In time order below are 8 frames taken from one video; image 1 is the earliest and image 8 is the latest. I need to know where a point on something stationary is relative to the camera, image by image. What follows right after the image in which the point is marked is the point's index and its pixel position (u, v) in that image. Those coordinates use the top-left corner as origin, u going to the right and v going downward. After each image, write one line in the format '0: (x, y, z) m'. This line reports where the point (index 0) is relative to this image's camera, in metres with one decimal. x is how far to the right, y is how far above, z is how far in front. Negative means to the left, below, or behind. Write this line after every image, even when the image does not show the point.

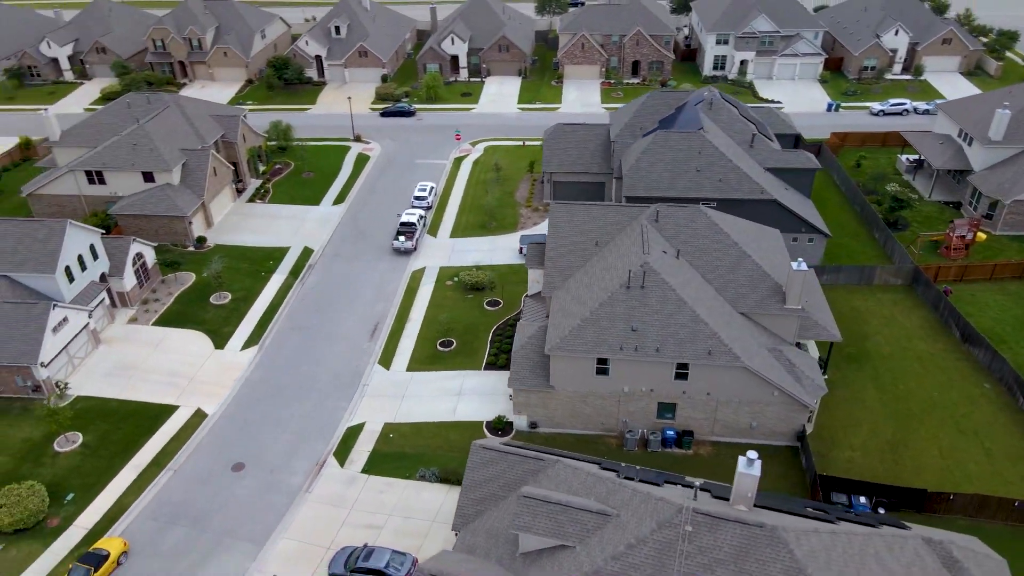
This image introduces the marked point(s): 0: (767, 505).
0: (+6.9, -5.9, +19.9) m
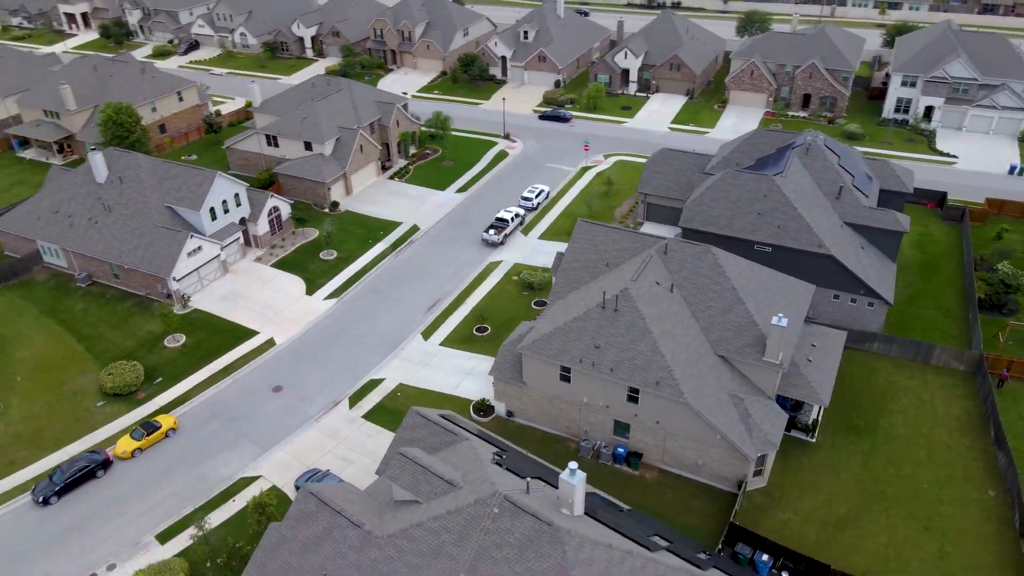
0: (+2.8, -6.9, +21.6) m
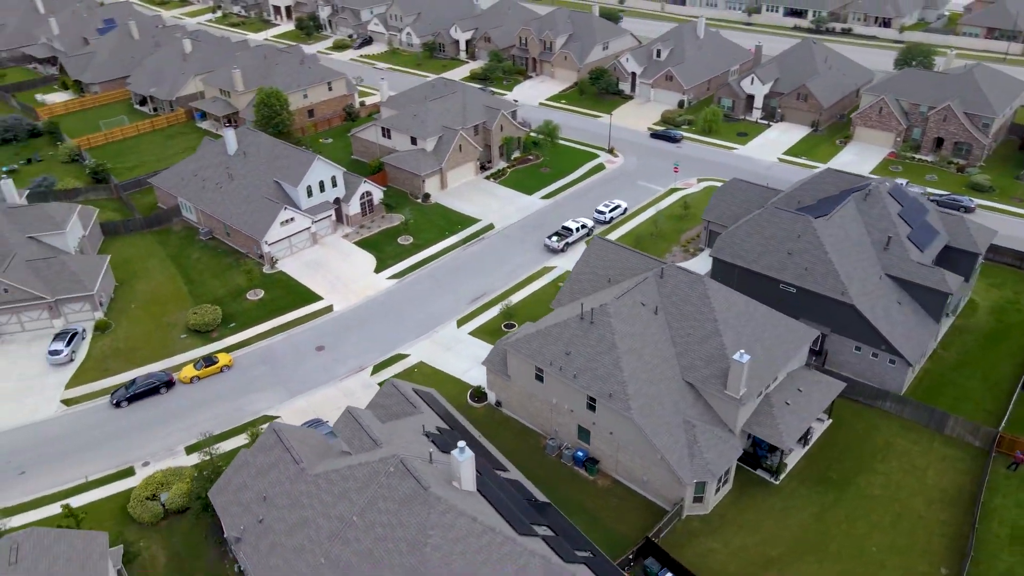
0: (-0.5, -7.0, +24.0) m
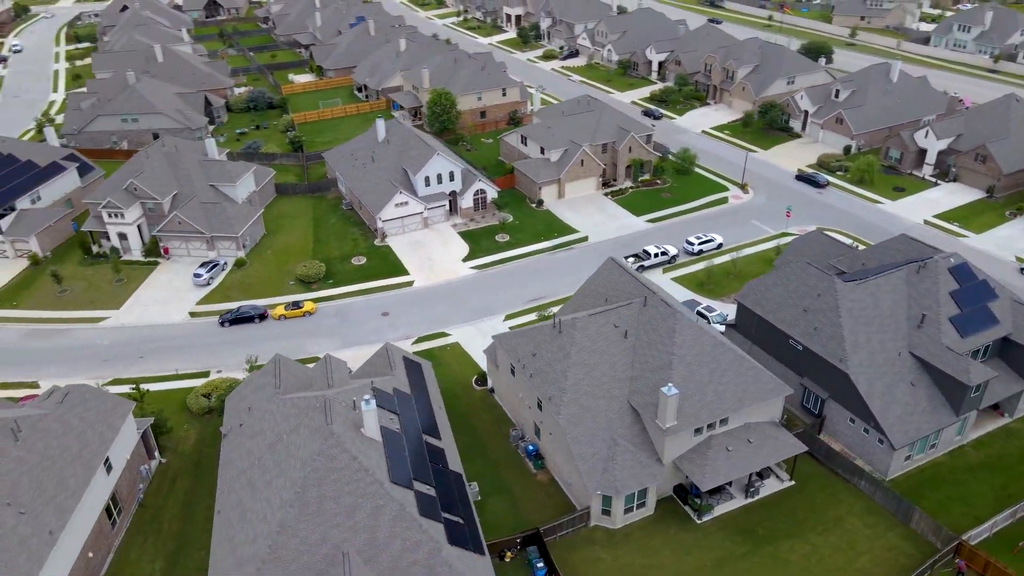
0: (-4.6, -6.5, +28.5) m
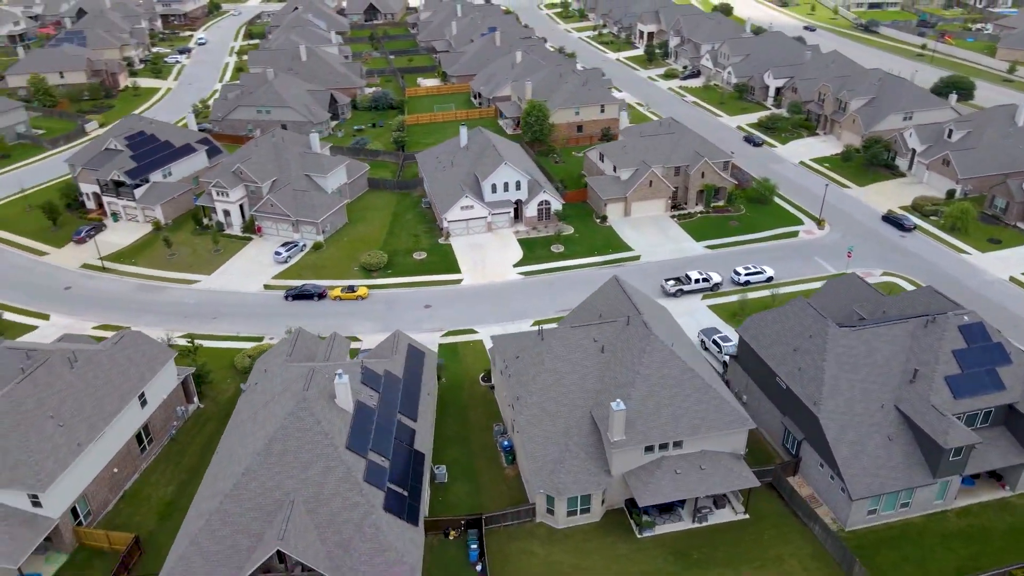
0: (-6.7, -6.0, +32.2) m
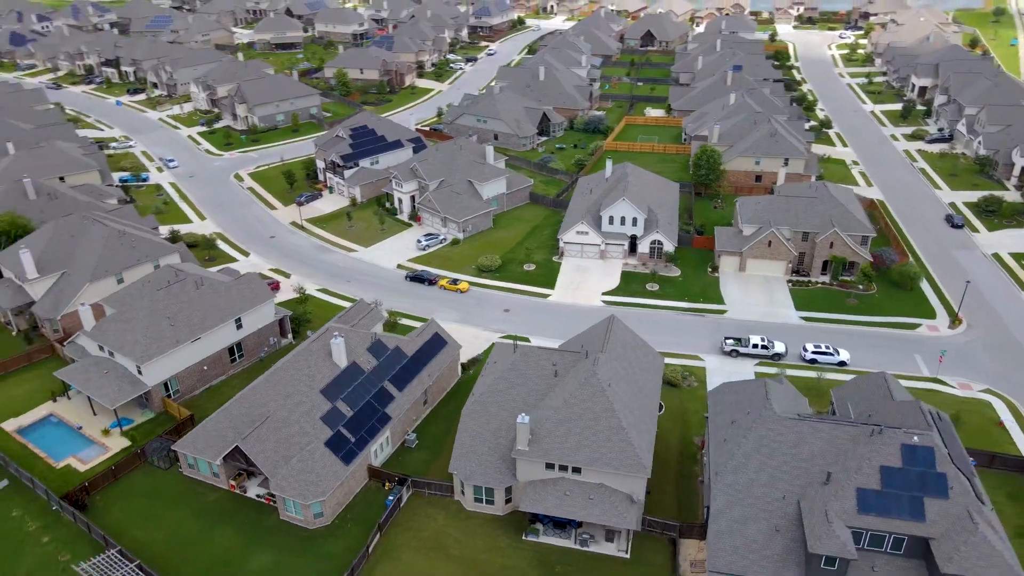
0: (-9.4, -5.1, +40.9) m
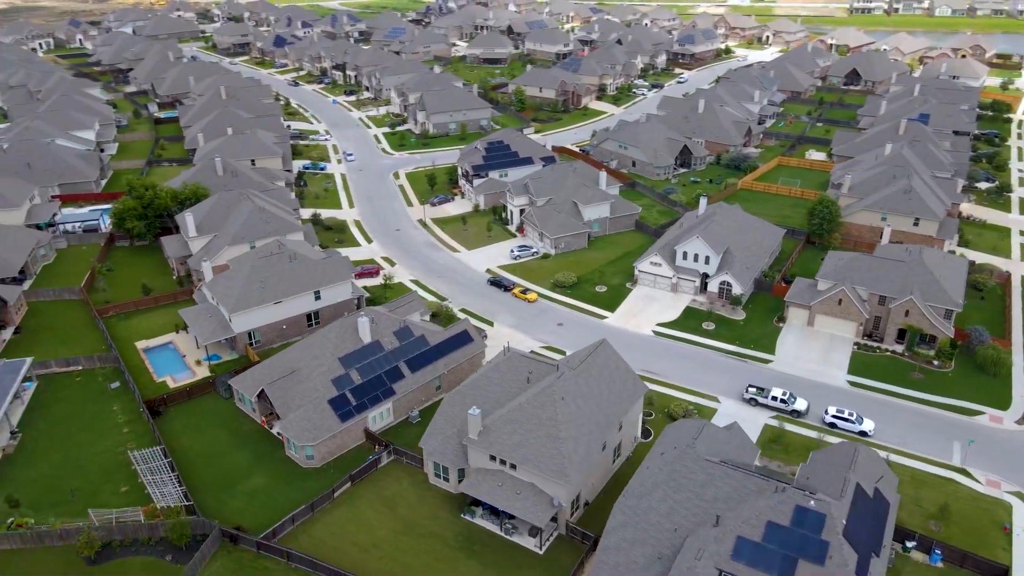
0: (-9.9, -4.2, +48.3) m
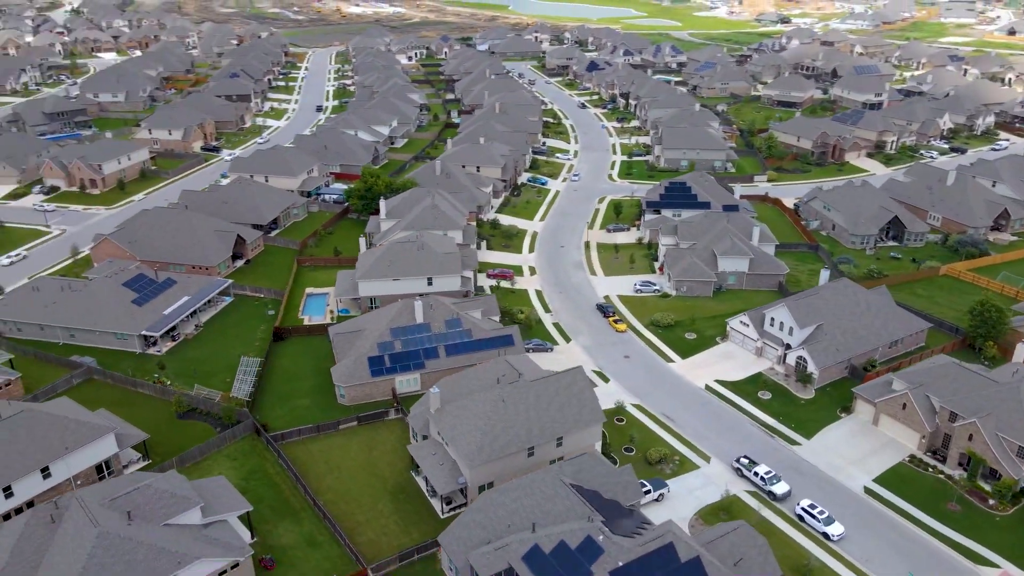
0: (-8.2, -3.3, +59.6) m
